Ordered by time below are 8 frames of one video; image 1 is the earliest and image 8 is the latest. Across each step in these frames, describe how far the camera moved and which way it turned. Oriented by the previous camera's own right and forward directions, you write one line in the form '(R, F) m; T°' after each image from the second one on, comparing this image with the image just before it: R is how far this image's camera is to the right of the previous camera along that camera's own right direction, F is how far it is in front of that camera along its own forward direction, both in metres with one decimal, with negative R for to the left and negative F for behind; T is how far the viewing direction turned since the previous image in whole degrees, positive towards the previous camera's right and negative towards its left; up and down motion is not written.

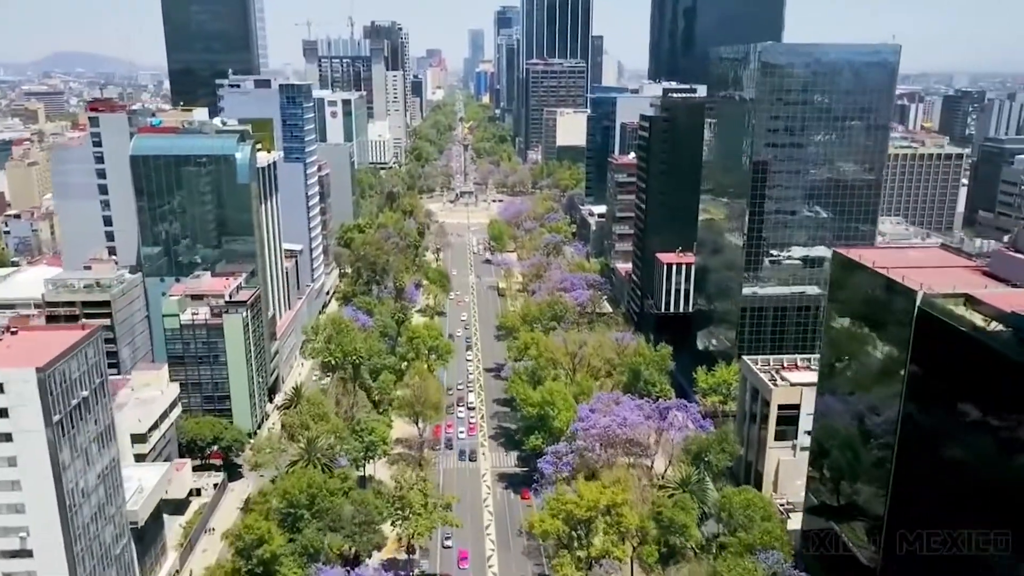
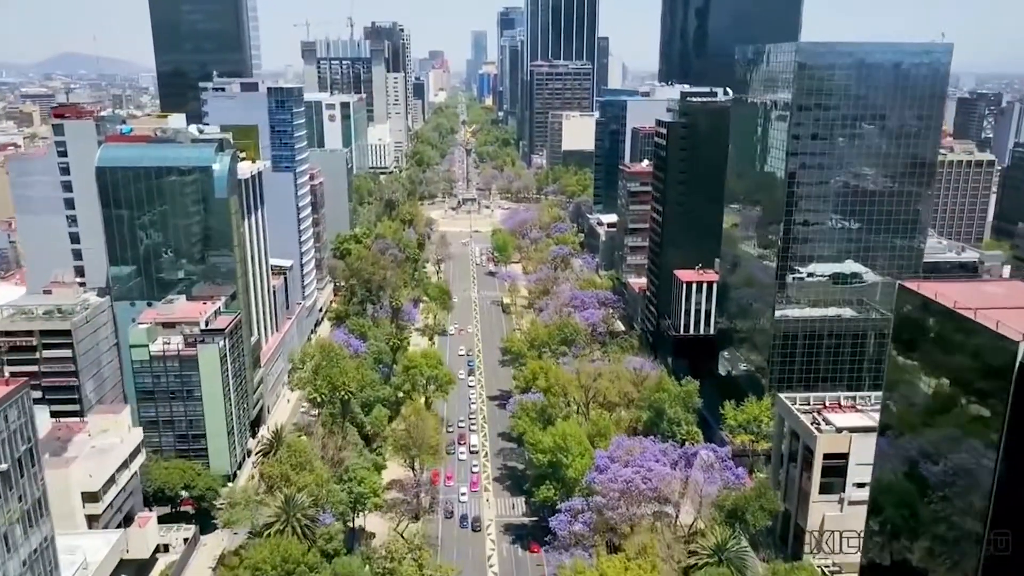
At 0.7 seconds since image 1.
(-0.4, +7.2) m; 0°
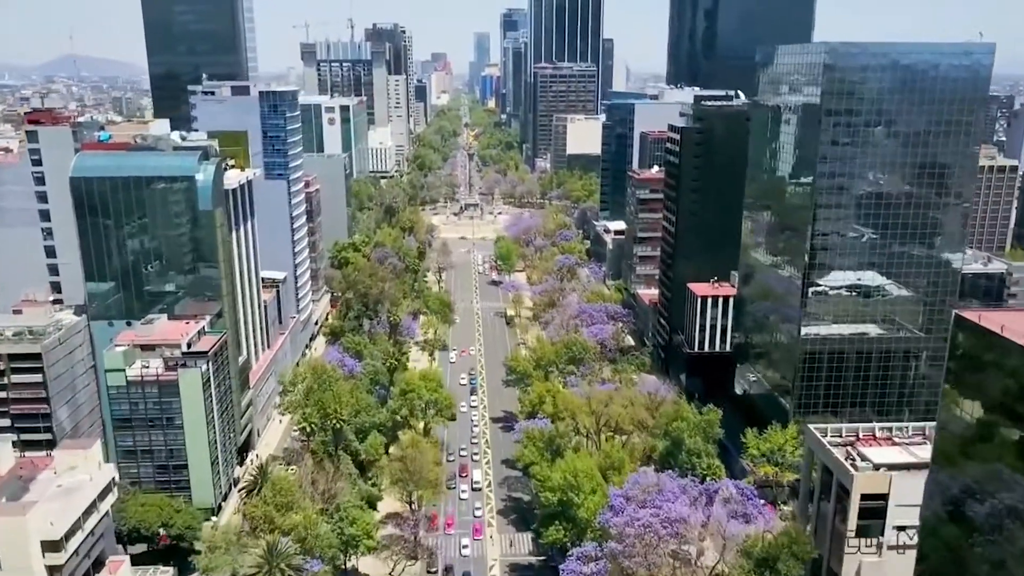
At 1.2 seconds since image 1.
(-0.2, +4.6) m; 0°
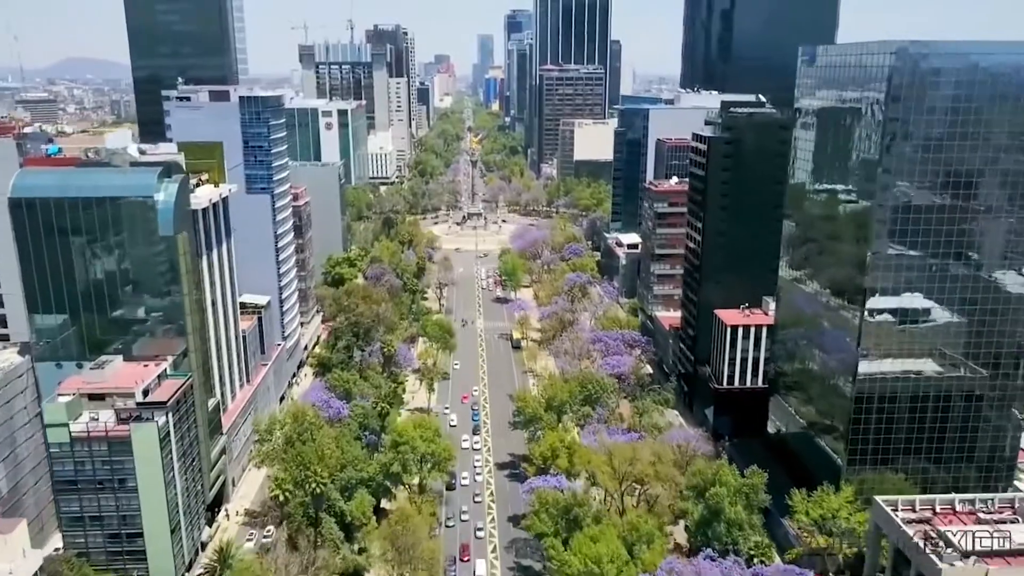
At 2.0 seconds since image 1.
(-0.4, +8.4) m; 0°
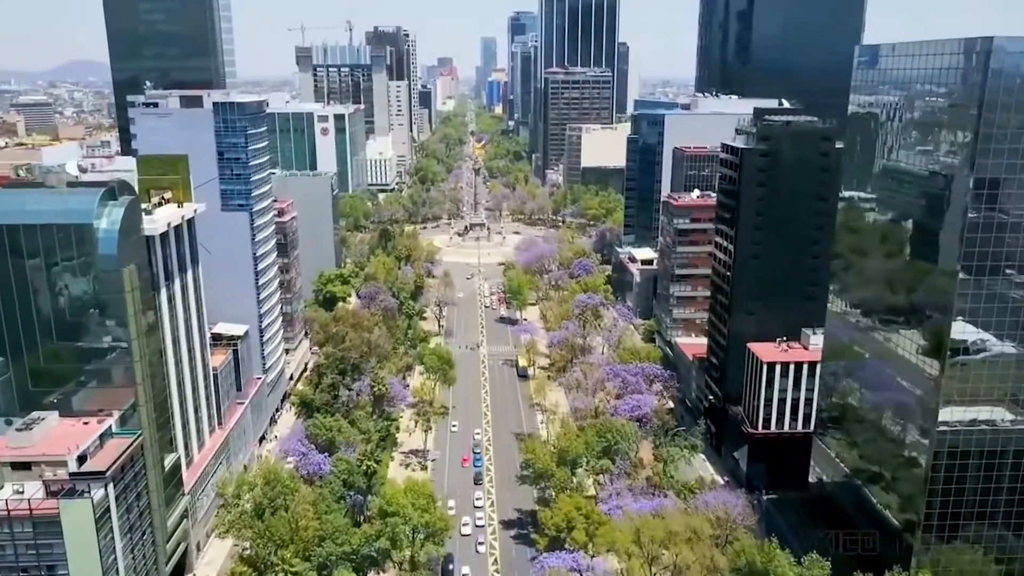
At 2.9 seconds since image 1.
(-0.4, +8.6) m; 0°
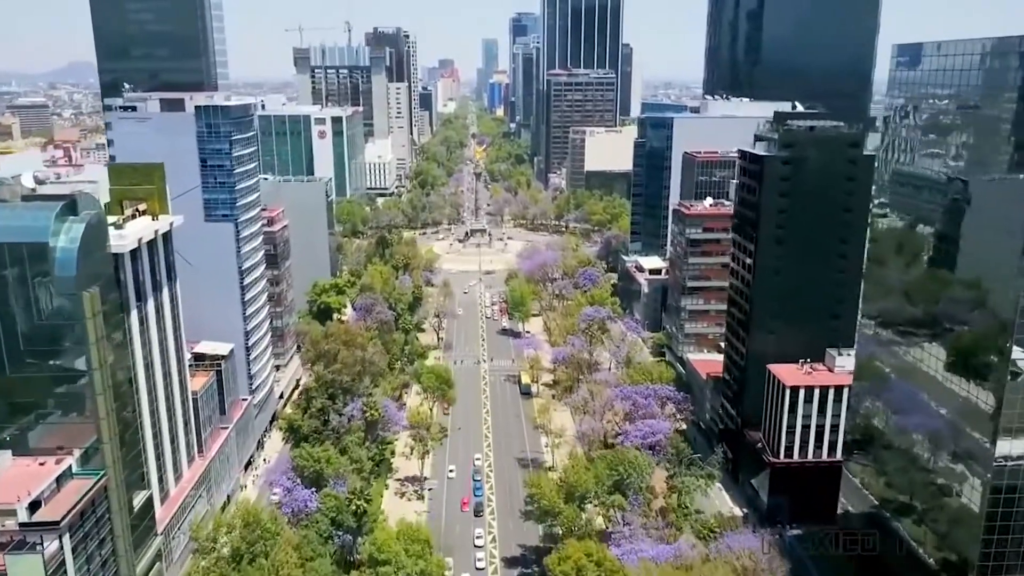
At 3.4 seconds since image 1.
(-0.2, +4.6) m; 0°
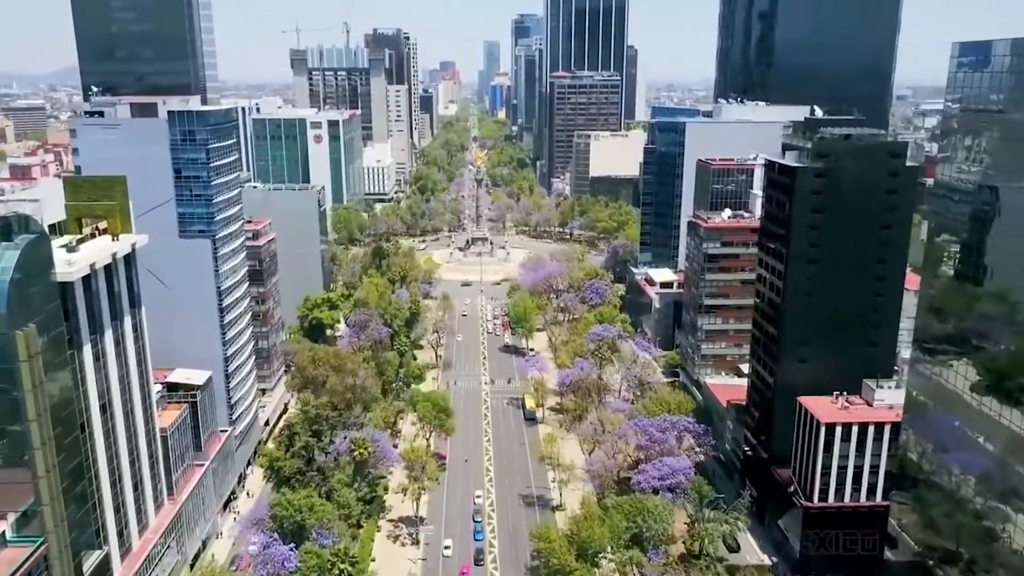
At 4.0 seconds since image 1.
(-0.2, +5.9) m; 0°
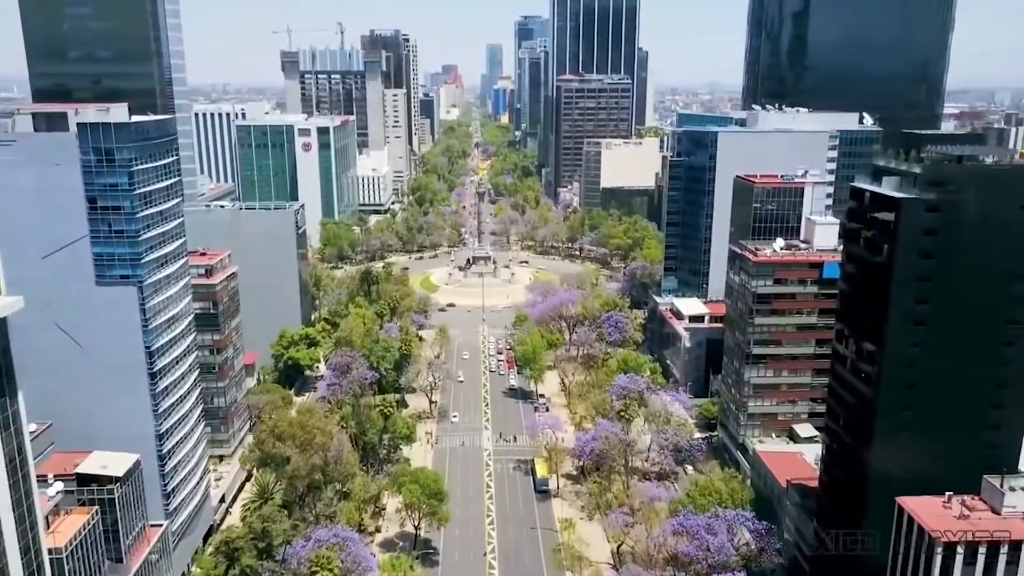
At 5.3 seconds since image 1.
(-0.5, +13.4) m; 0°
